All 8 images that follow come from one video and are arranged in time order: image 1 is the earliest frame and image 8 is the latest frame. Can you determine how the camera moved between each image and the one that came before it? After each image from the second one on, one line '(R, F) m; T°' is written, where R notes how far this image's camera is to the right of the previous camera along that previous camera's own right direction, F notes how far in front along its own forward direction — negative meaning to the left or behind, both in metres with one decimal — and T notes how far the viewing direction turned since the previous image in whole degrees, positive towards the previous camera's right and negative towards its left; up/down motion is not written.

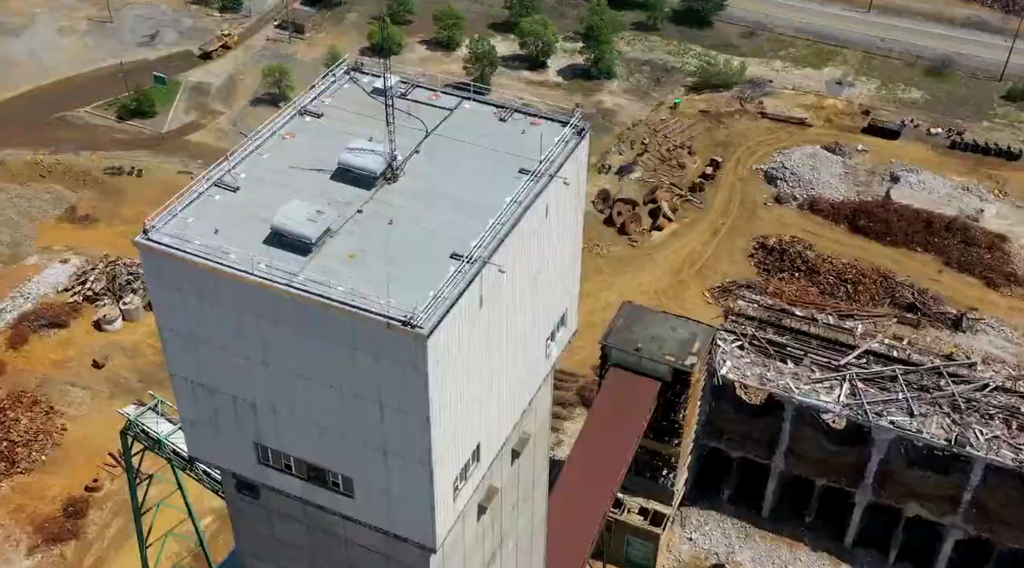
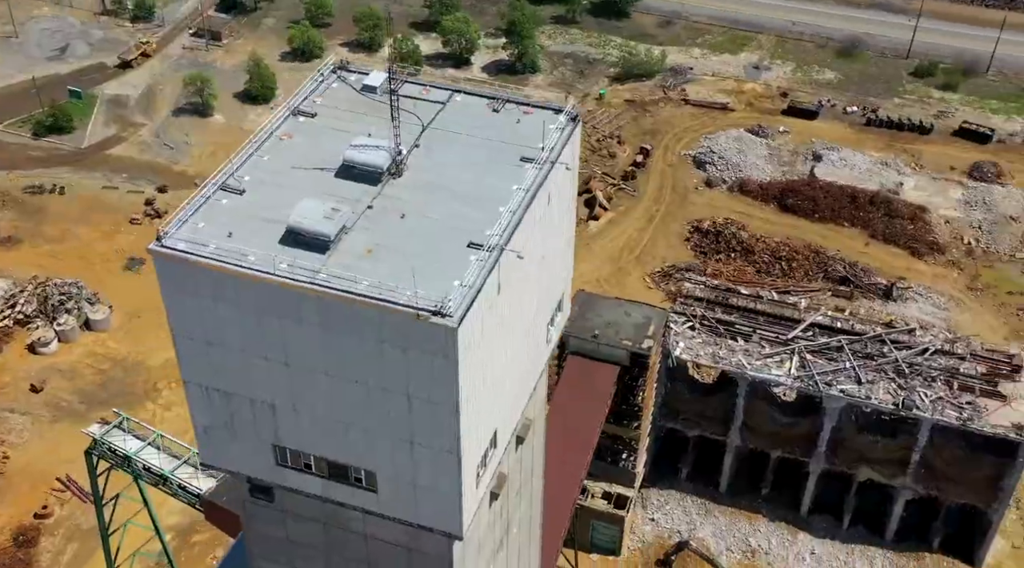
(-1.4, -0.2) m; +5°
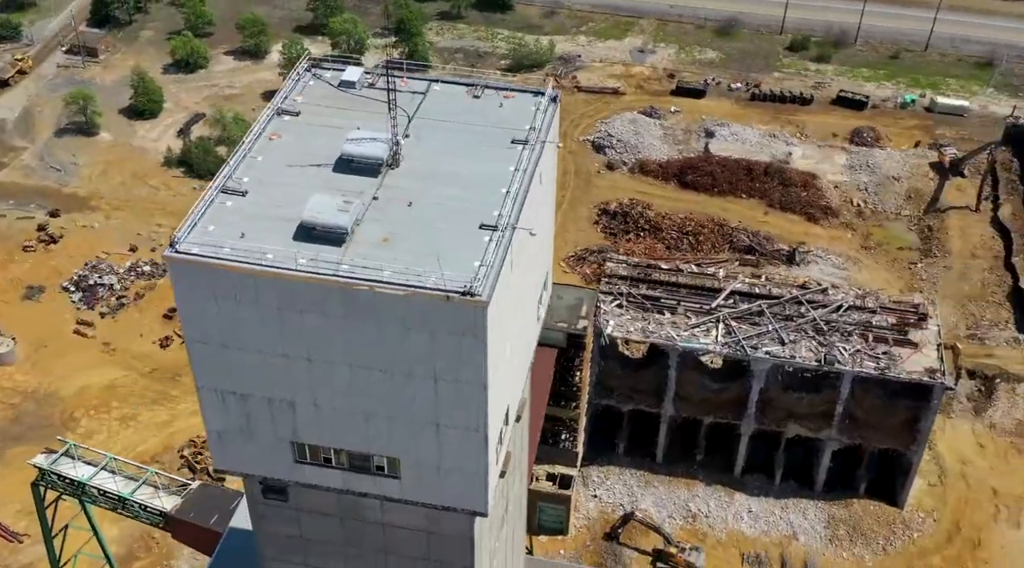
(-1.9, -0.4) m; +6°
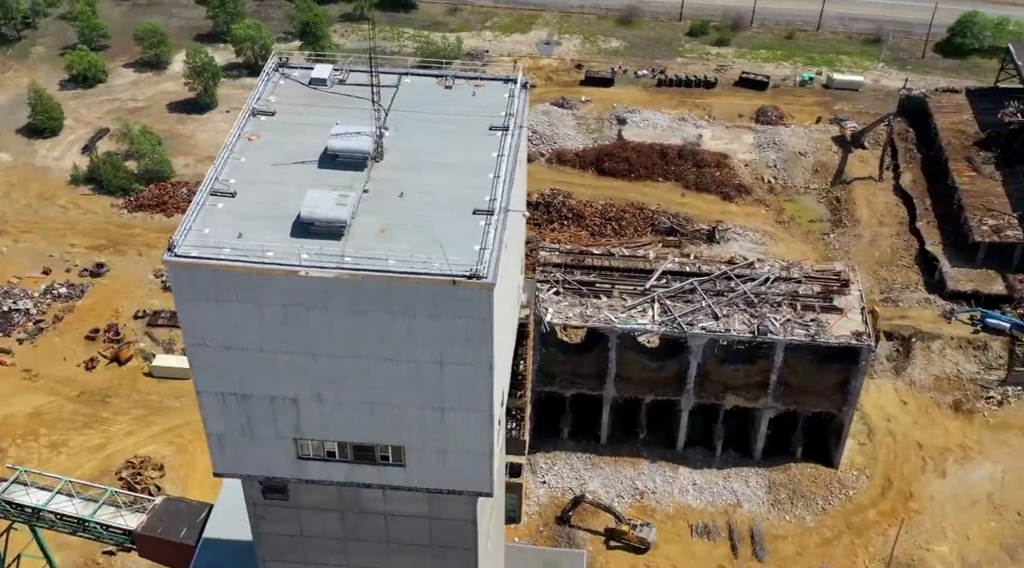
(-1.3, -0.3) m; +5°
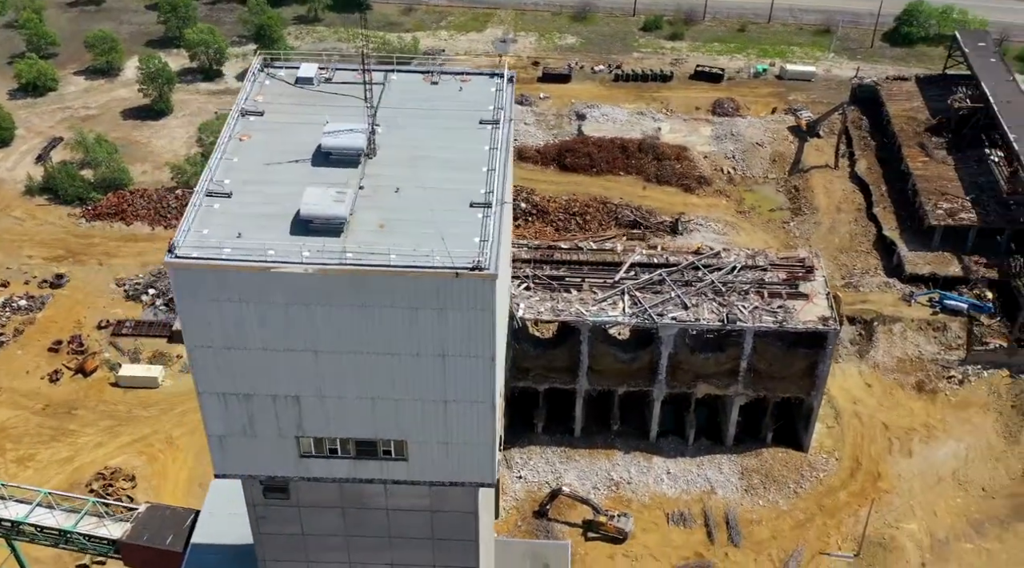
(-0.6, -0.2) m; +2°
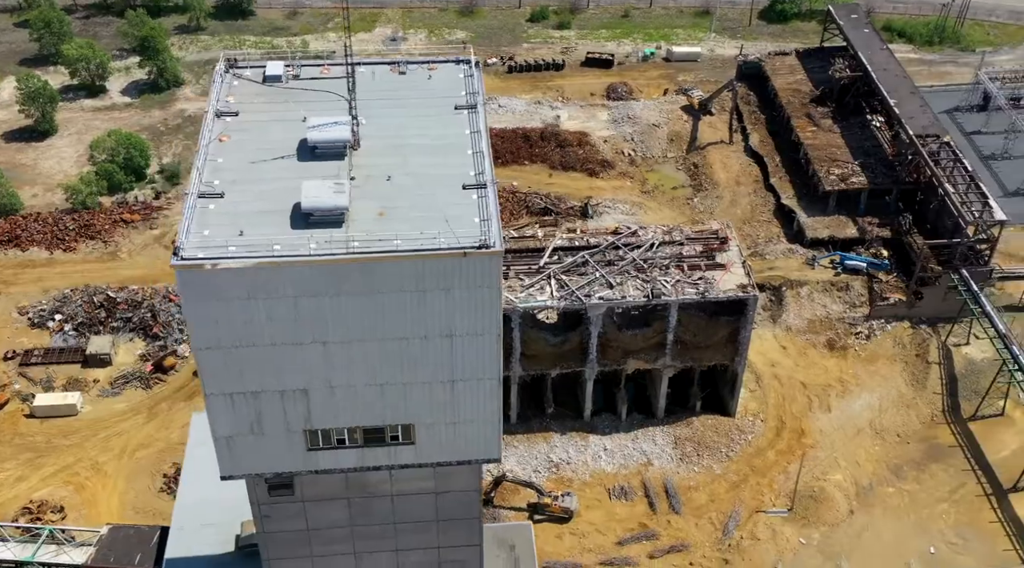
(-1.7, -0.4) m; +6°
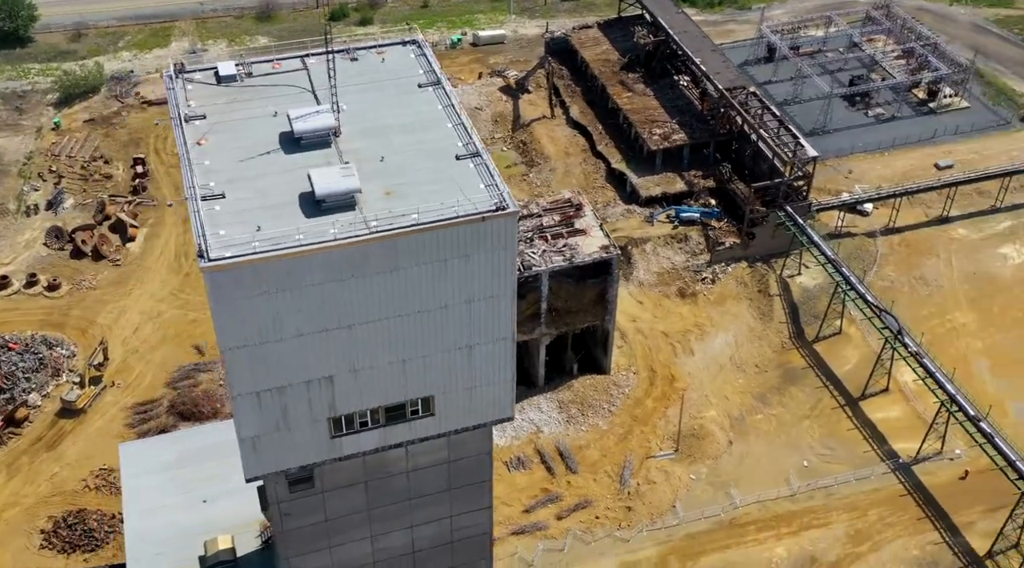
(-3.2, -0.4) m; +11°
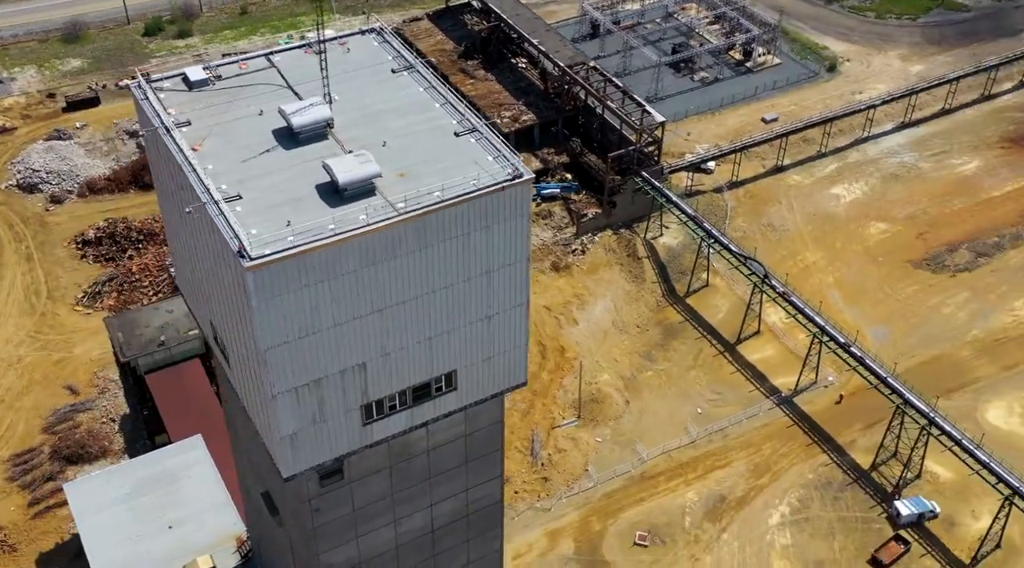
(-3.1, -0.3) m; +10°
